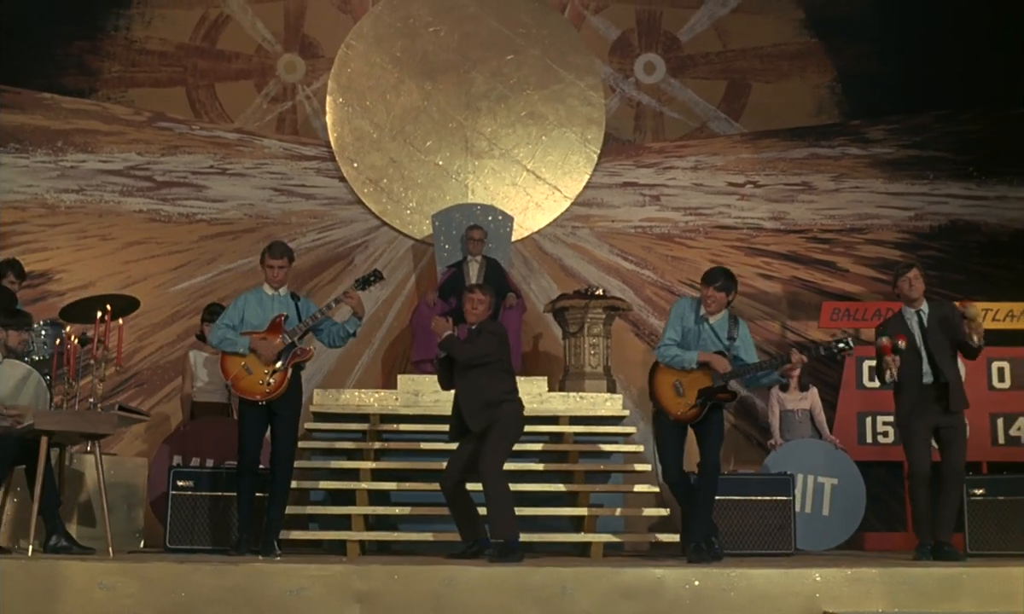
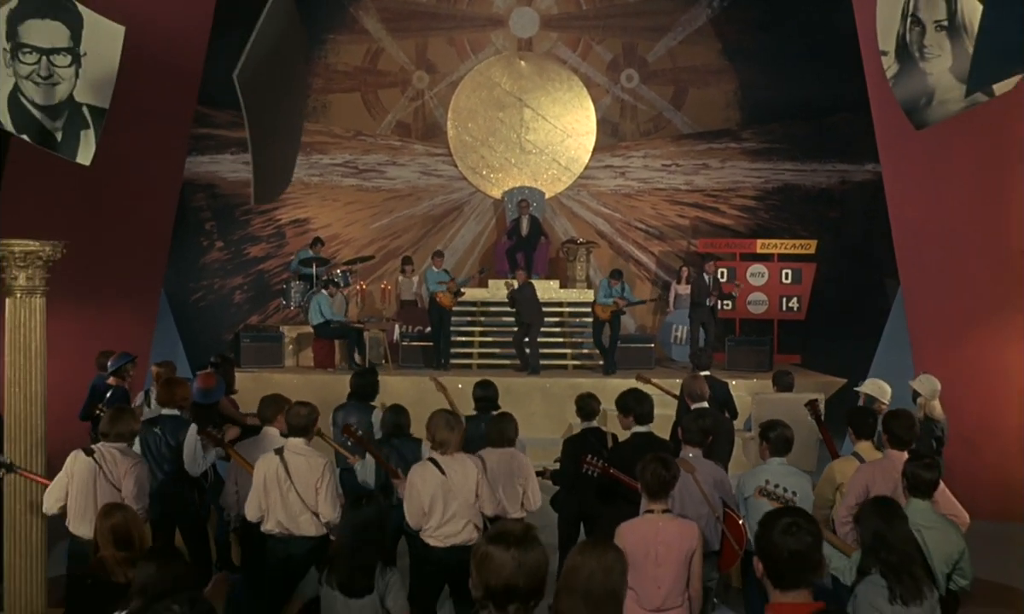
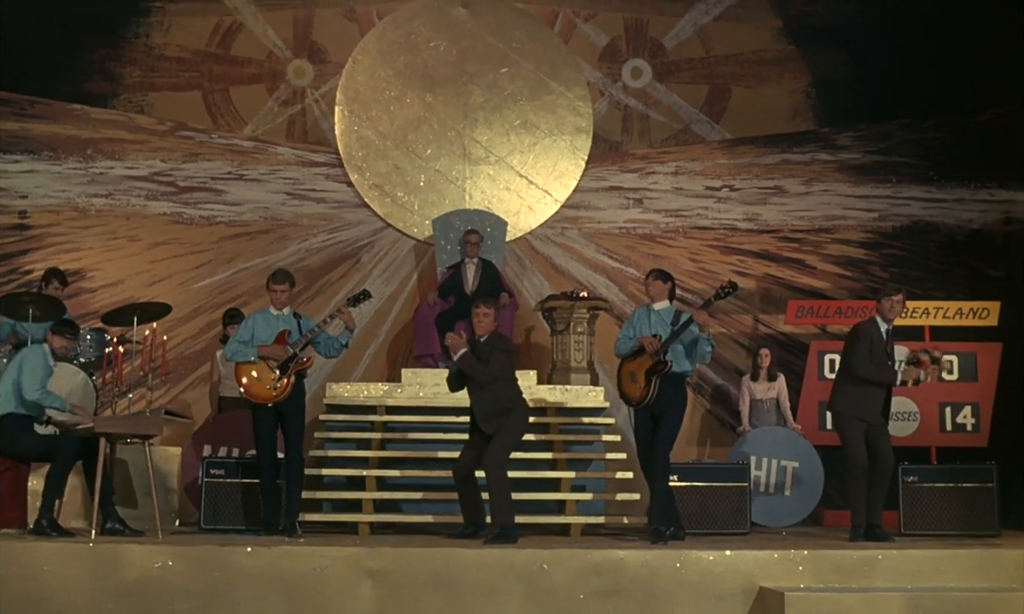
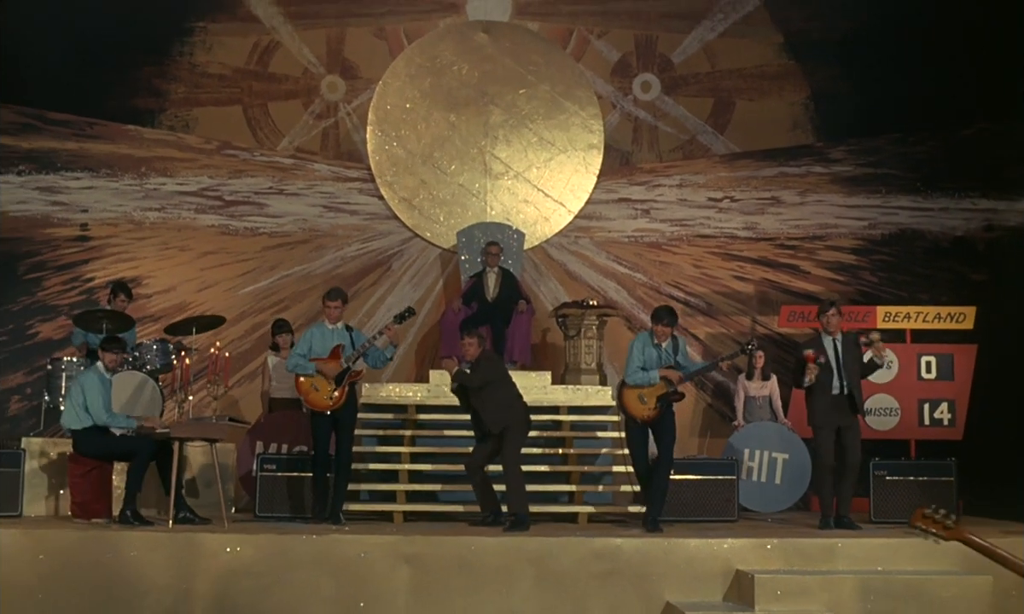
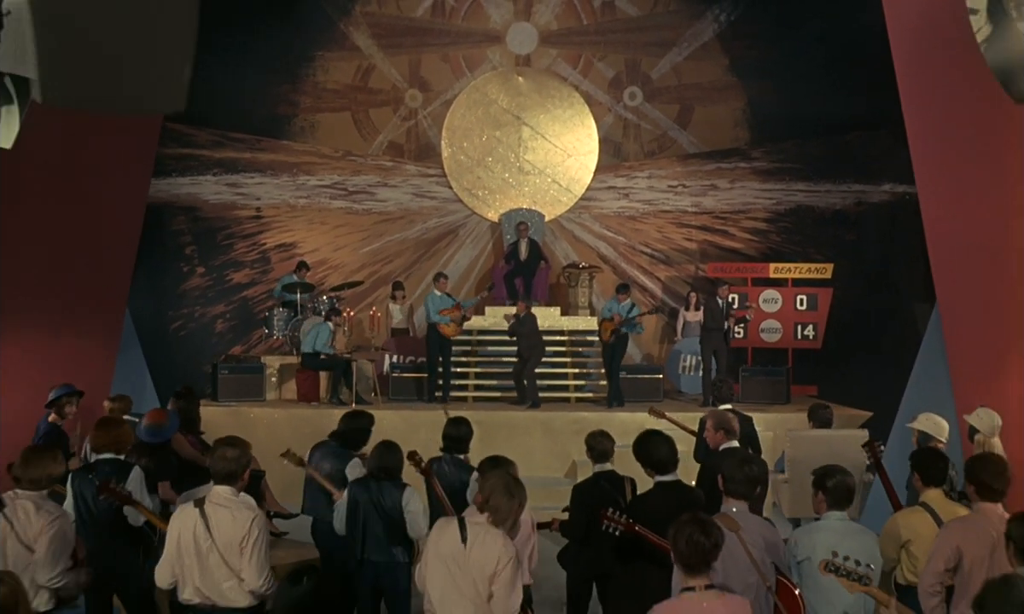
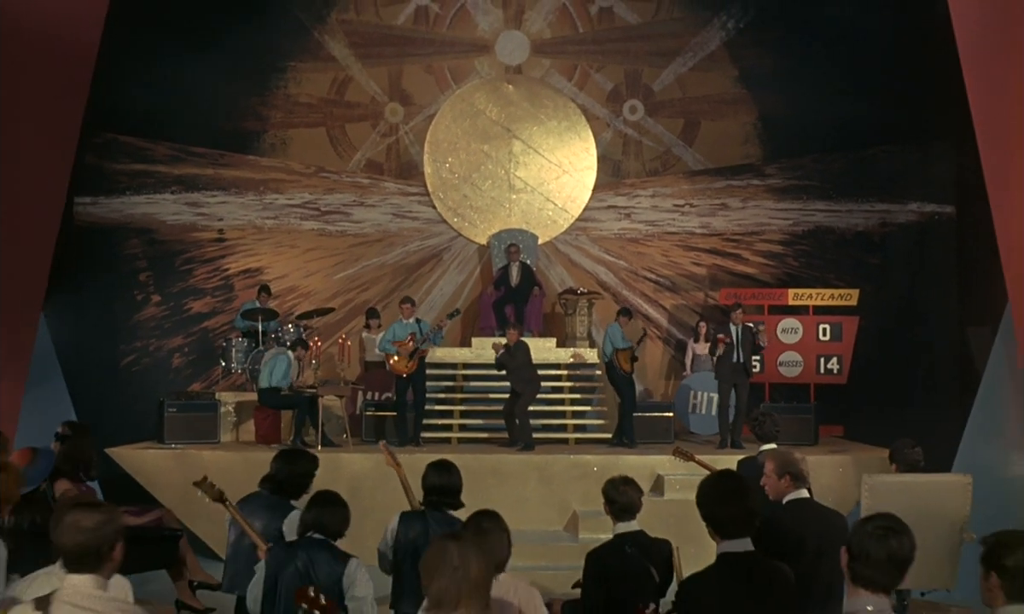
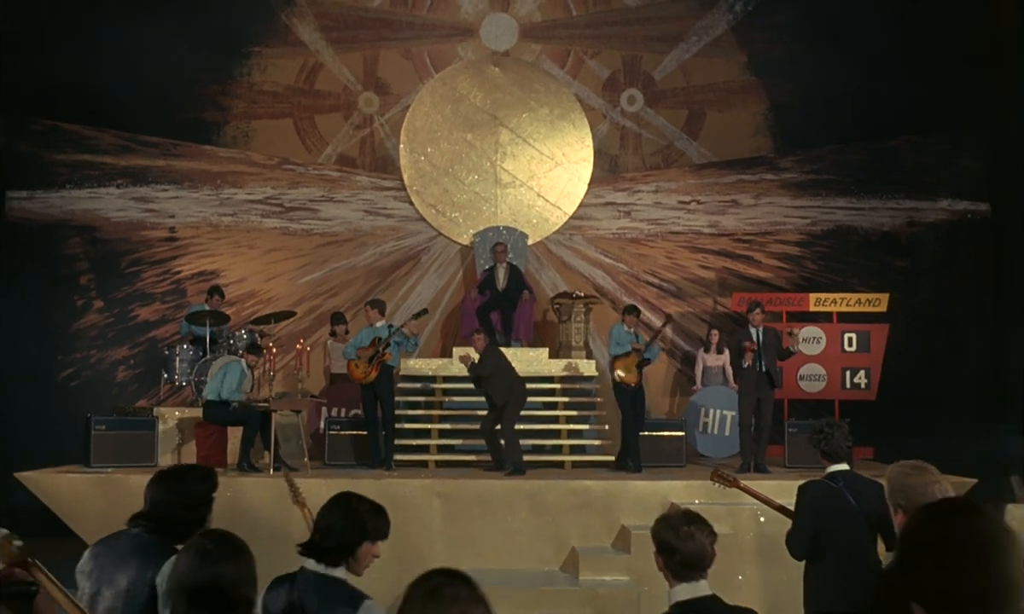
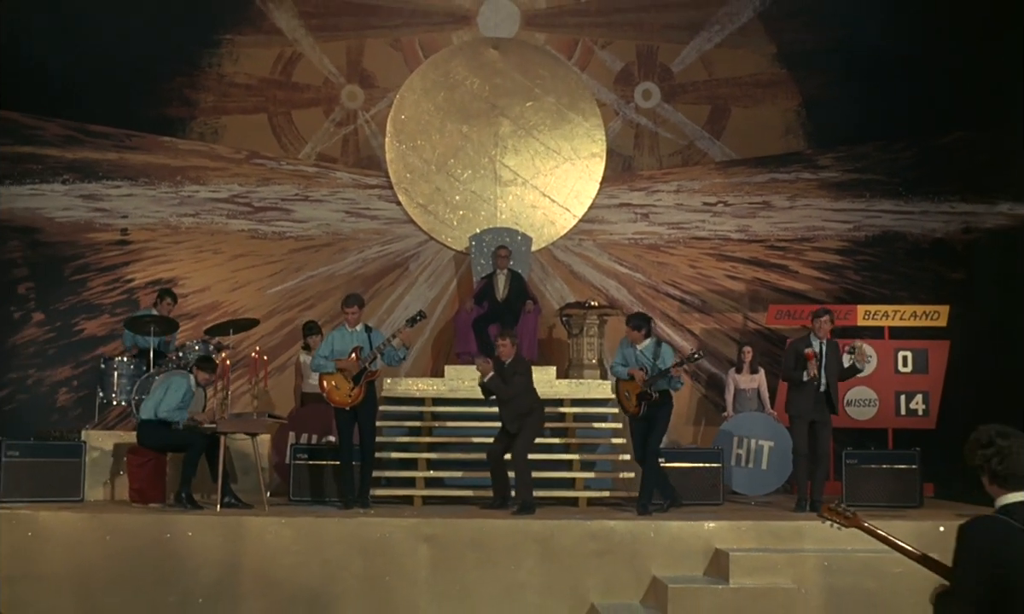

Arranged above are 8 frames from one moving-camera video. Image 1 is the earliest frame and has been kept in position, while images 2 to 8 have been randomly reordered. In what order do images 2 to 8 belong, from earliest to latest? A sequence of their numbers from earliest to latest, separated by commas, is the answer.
3, 4, 8, 7, 6, 5, 2
